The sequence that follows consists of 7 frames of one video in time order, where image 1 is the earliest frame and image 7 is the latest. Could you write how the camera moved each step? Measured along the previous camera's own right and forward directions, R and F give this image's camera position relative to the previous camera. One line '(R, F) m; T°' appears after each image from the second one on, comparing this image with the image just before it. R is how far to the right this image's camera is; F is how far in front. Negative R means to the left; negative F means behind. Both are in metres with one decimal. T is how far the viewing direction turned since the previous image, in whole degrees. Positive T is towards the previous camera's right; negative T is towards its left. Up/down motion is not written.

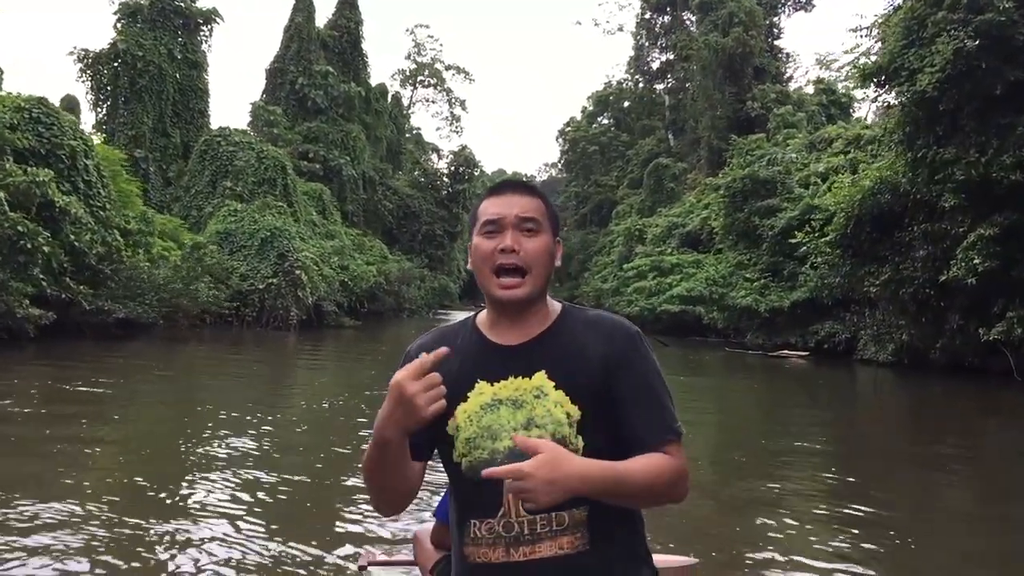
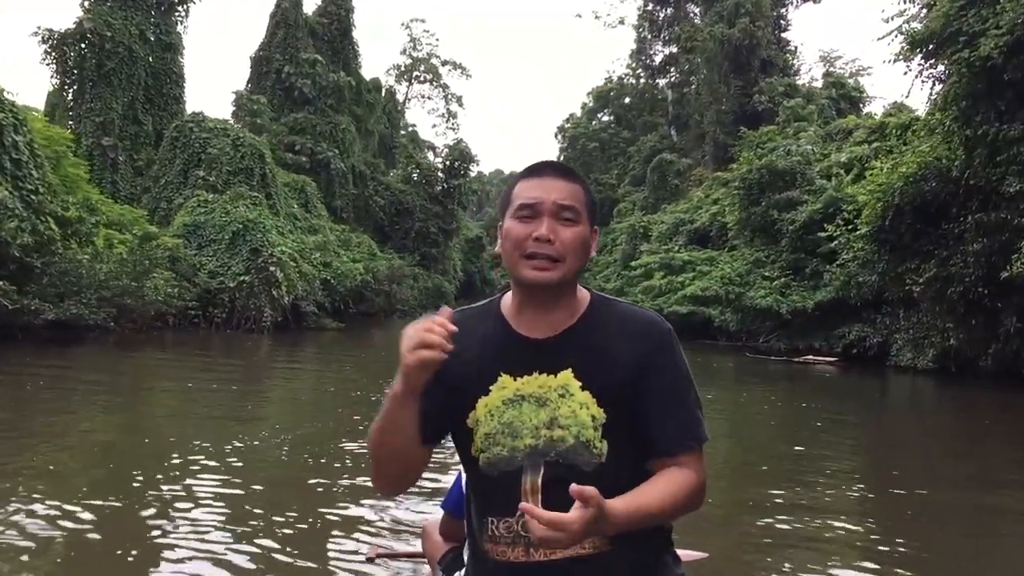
(0.0, +1.4) m; 0°
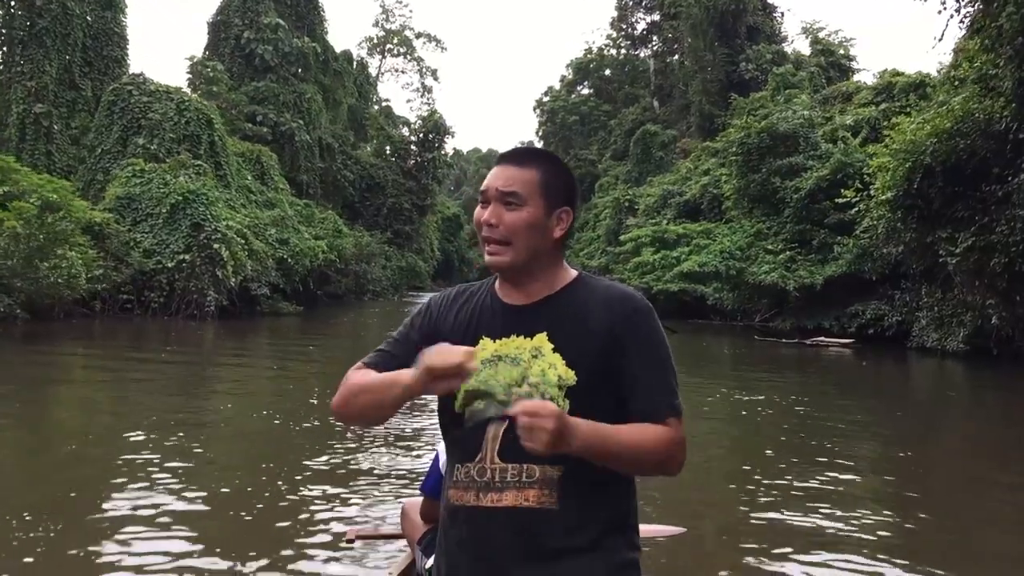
(0.0, +1.5) m; +1°
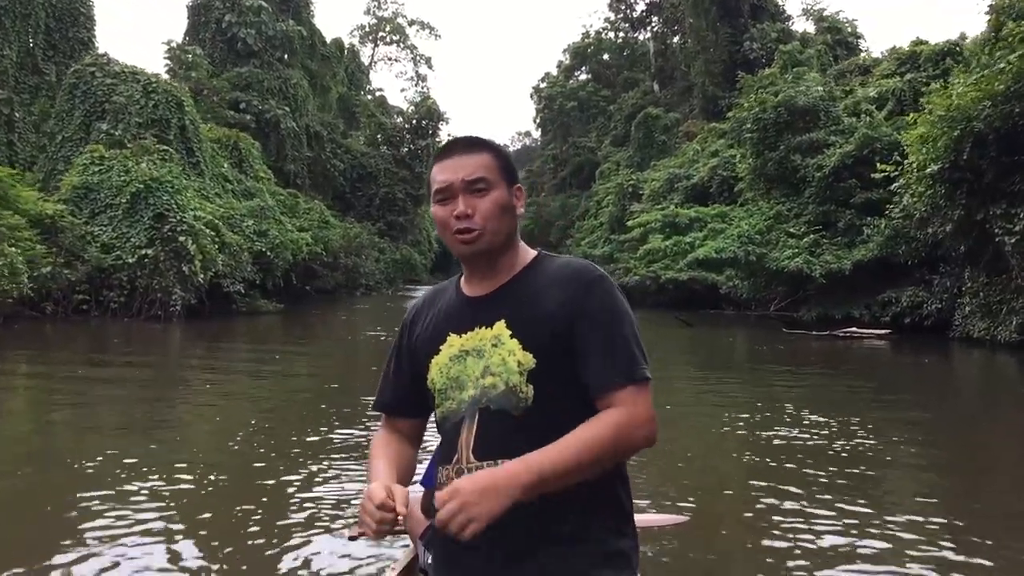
(0.0, +1.2) m; 0°
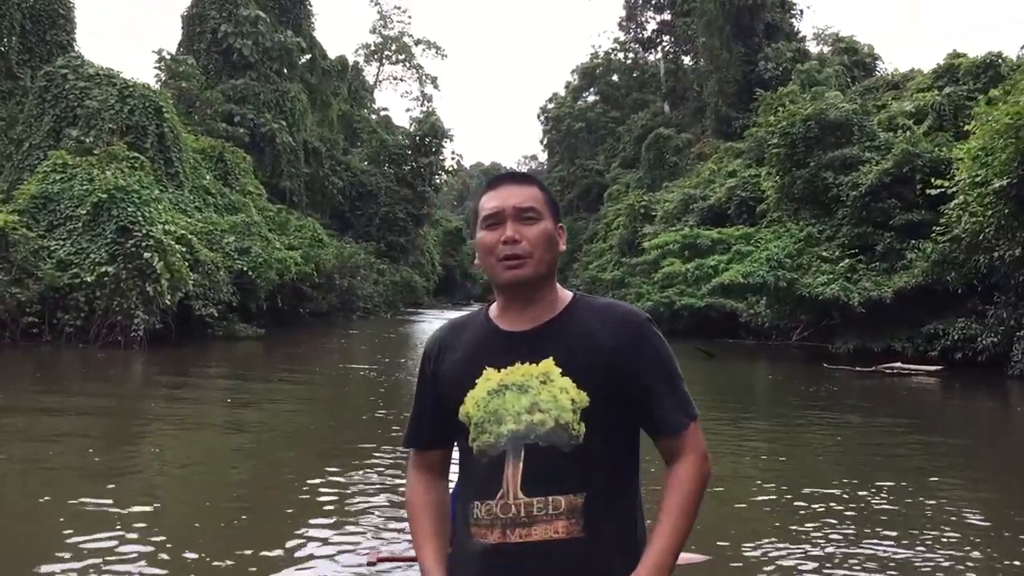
(0.0, +1.2) m; 0°
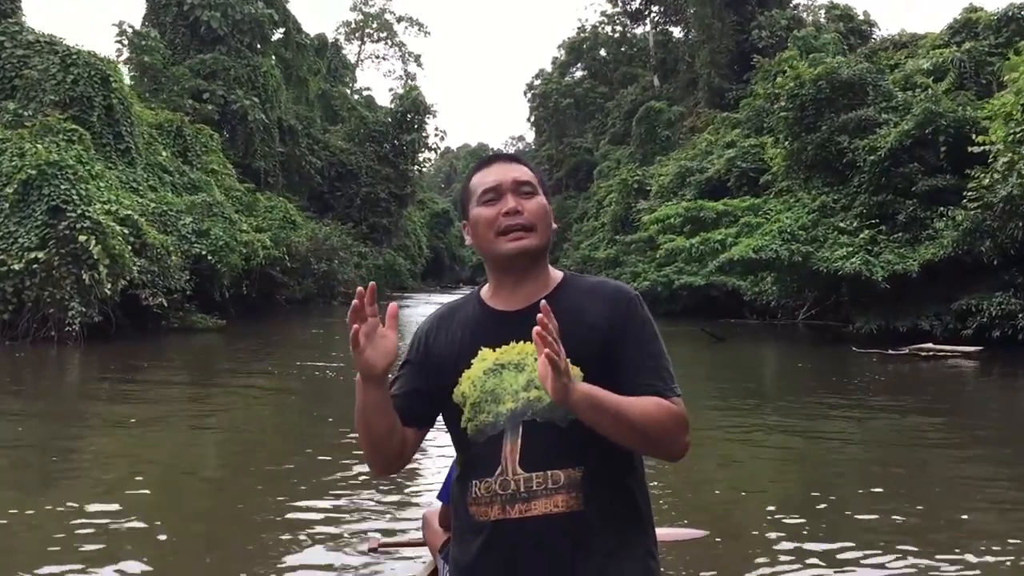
(0.0, +1.1) m; +1°
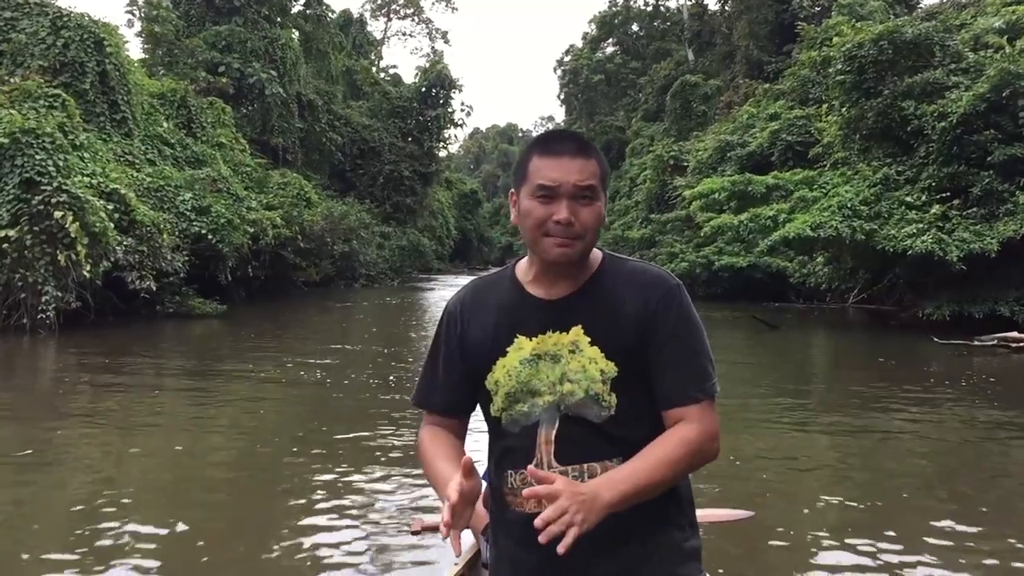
(0.0, +1.0) m; -2°
